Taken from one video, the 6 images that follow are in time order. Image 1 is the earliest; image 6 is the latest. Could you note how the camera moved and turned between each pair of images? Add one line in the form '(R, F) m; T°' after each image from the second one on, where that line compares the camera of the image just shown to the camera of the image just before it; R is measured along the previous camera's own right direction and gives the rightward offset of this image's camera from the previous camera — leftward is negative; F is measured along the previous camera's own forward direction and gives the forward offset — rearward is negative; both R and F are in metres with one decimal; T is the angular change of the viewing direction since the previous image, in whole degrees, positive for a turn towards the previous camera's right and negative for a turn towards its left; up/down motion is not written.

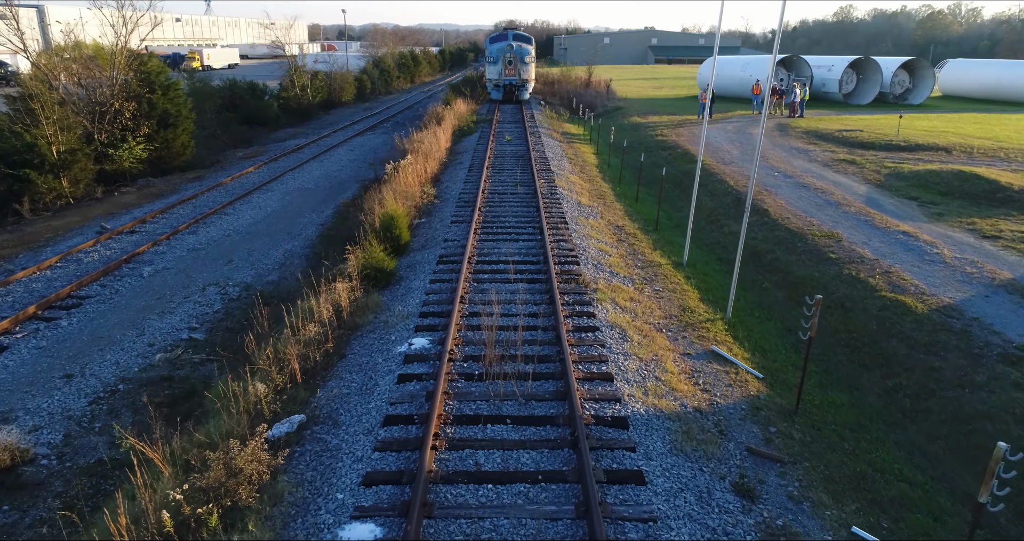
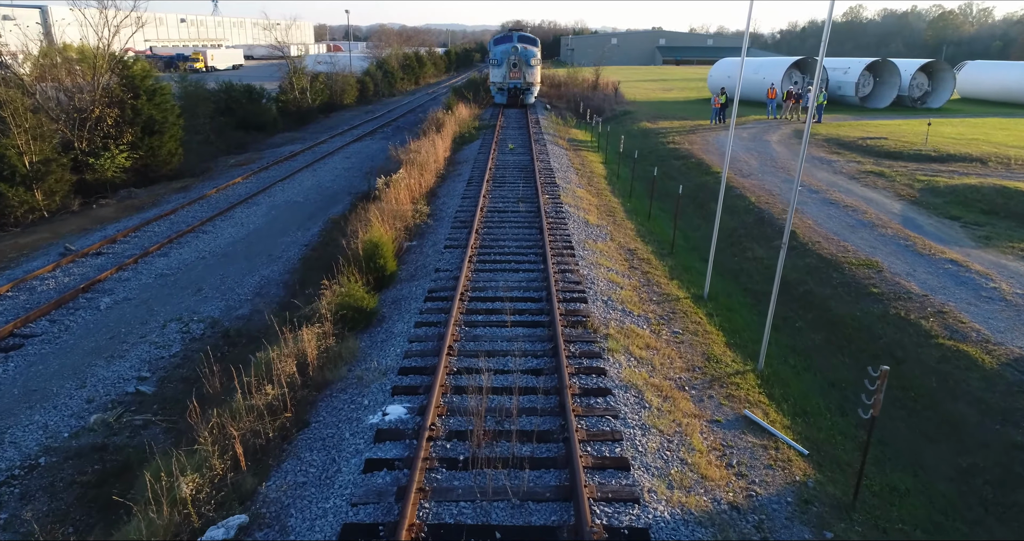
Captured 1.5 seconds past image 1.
(+0.1, +1.2) m; -1°
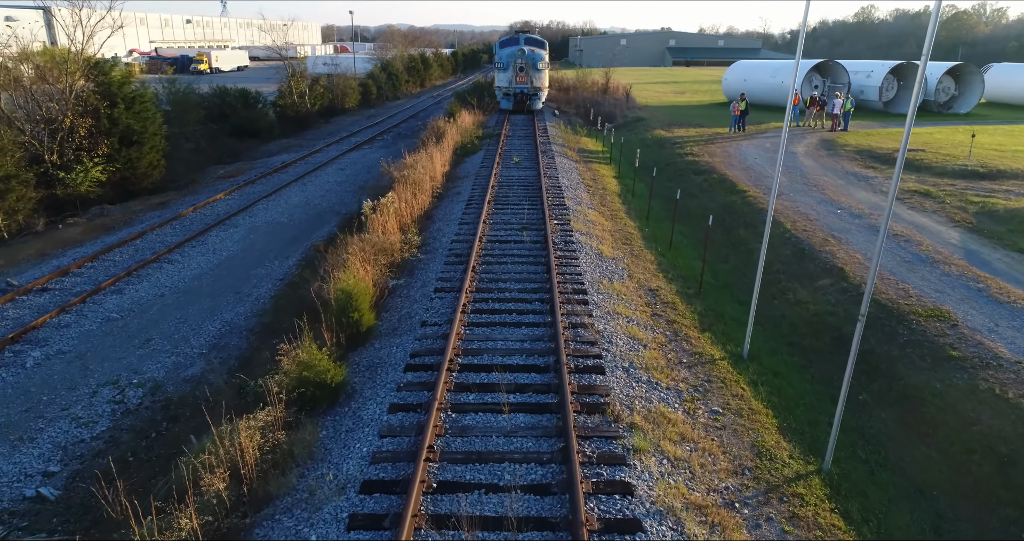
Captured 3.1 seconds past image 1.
(+0.1, +1.6) m; -1°
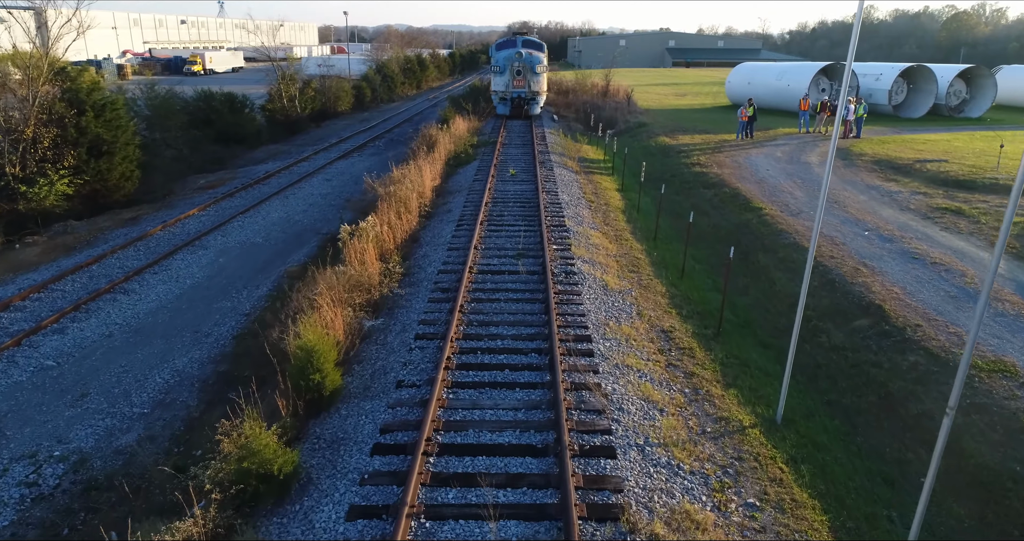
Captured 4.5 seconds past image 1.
(+0.1, +1.2) m; 0°
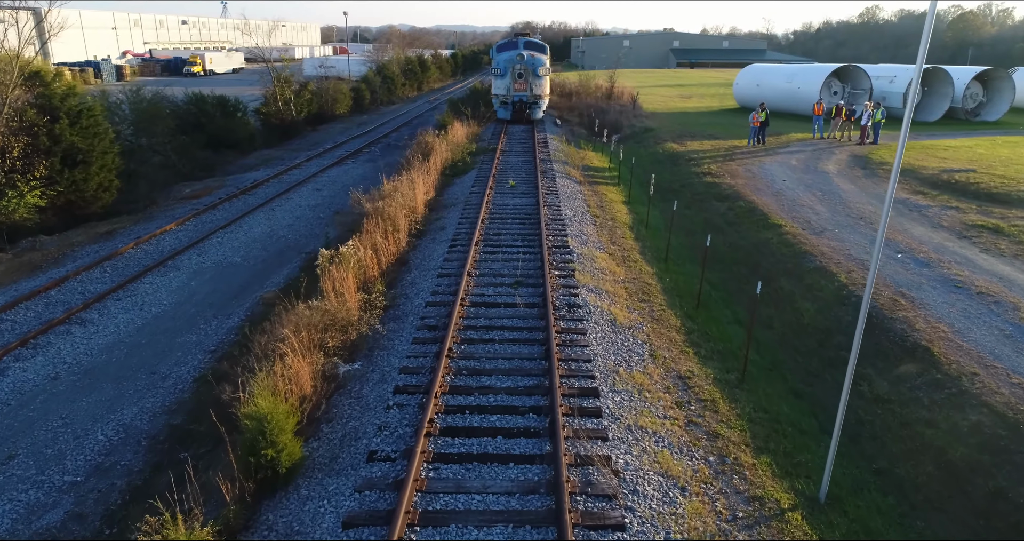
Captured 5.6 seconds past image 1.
(+0.1, +1.1) m; 0°
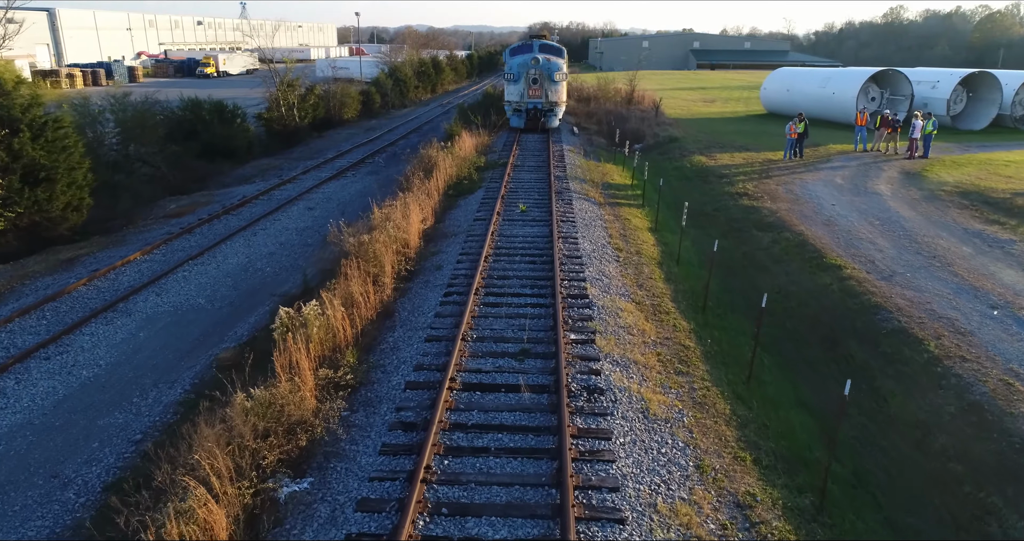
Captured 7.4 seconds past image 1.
(+0.1, +1.9) m; -1°
